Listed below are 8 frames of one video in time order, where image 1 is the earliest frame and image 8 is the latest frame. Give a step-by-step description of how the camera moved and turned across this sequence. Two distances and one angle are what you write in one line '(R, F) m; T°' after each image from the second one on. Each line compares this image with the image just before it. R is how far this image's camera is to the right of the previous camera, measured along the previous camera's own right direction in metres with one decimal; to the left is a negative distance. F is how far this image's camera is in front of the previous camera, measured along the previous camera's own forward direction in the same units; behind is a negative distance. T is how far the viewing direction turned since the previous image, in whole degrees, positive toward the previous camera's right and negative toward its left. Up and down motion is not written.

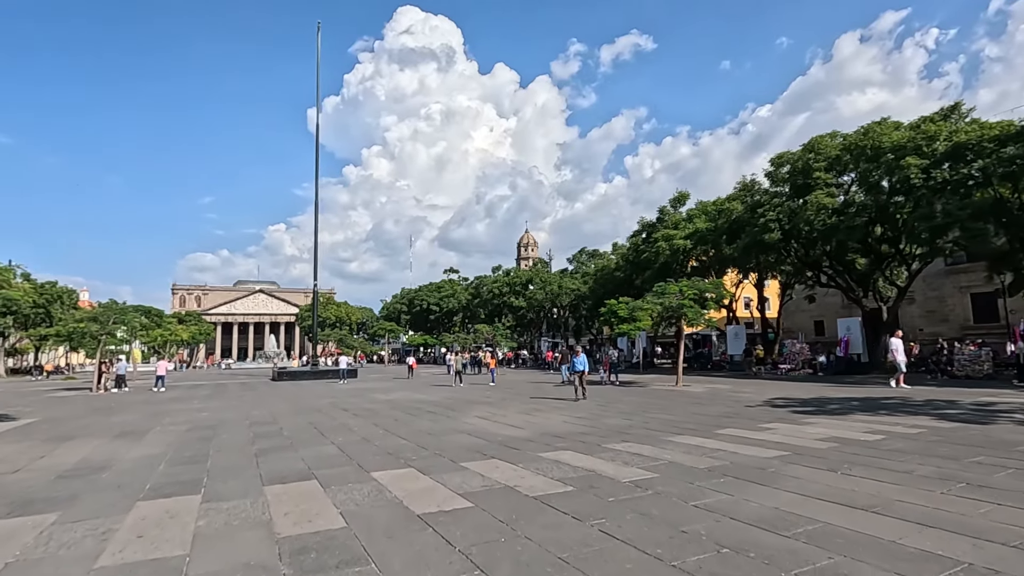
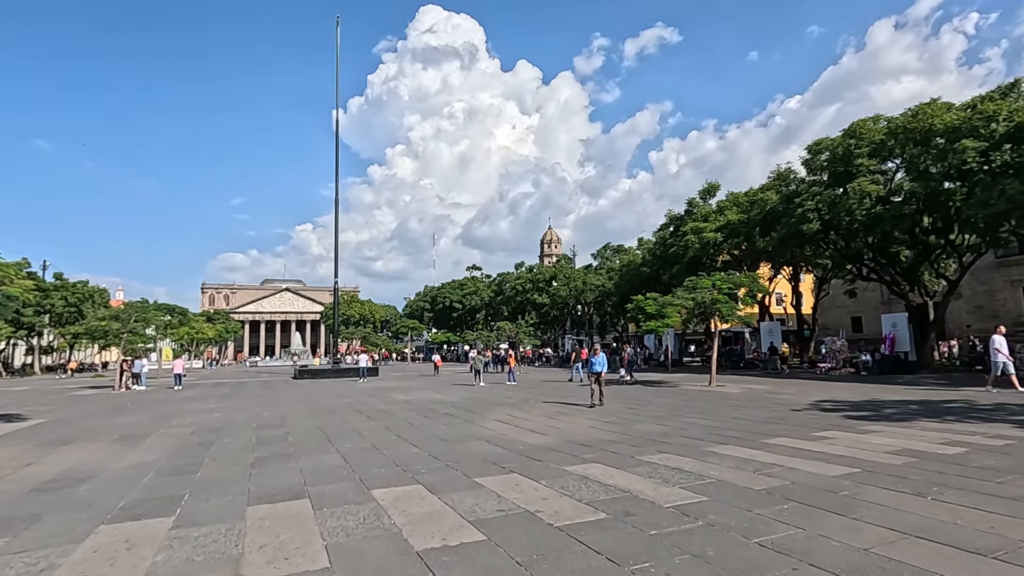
(0.0, +1.2) m; -3°
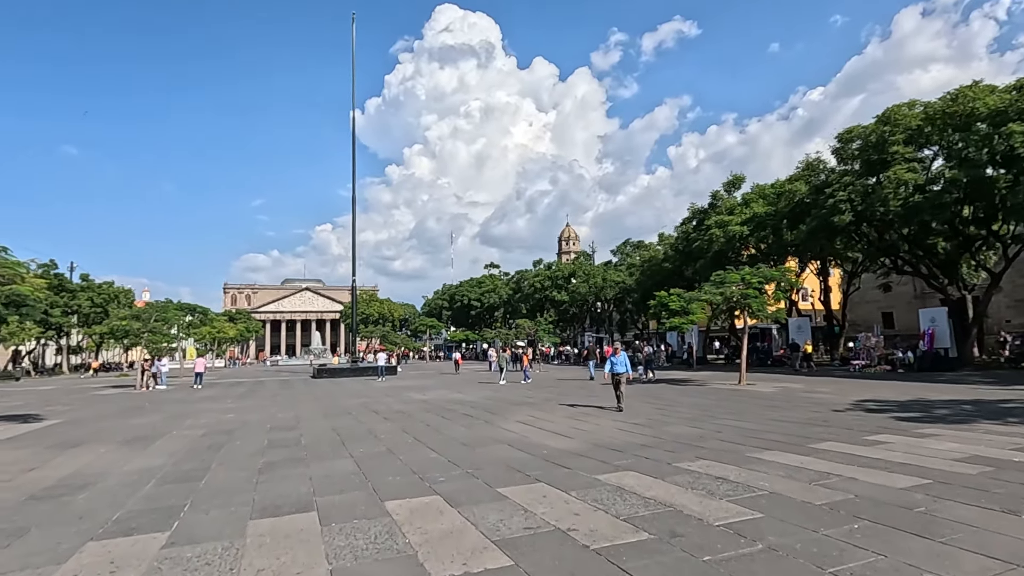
(-0.1, +0.7) m; -2°
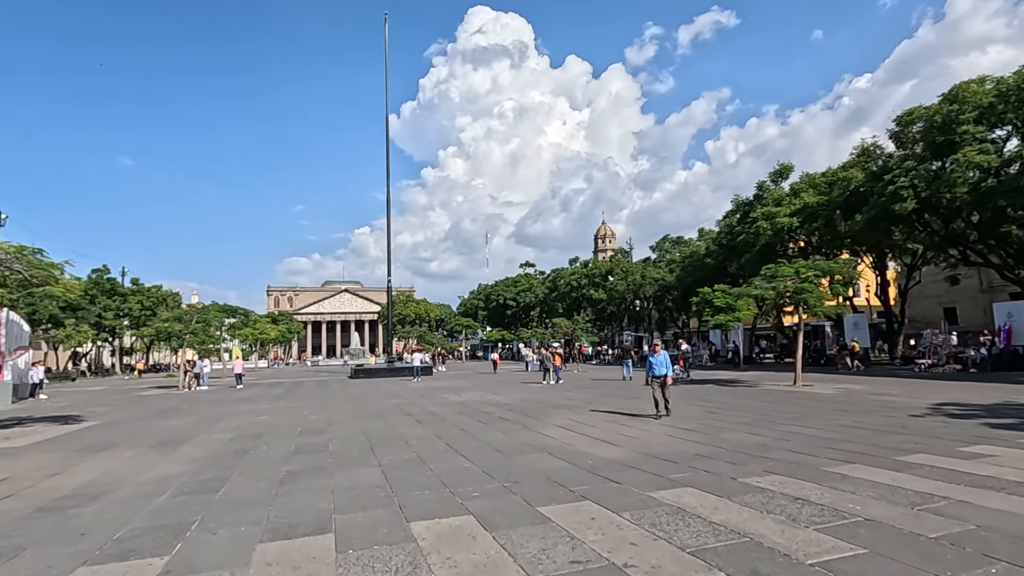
(-0.1, +0.9) m; -4°
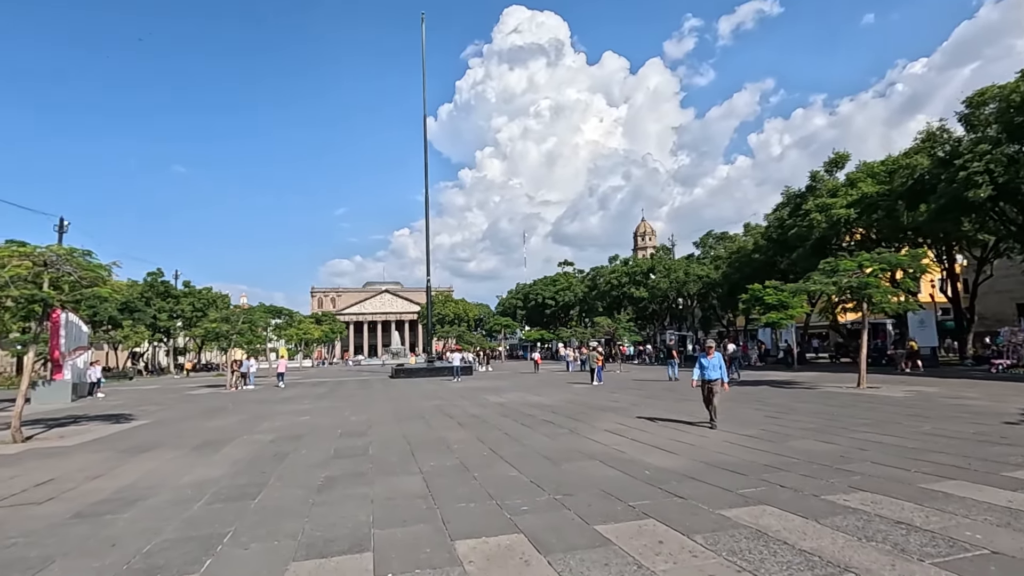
(-0.2, +0.6) m; -4°
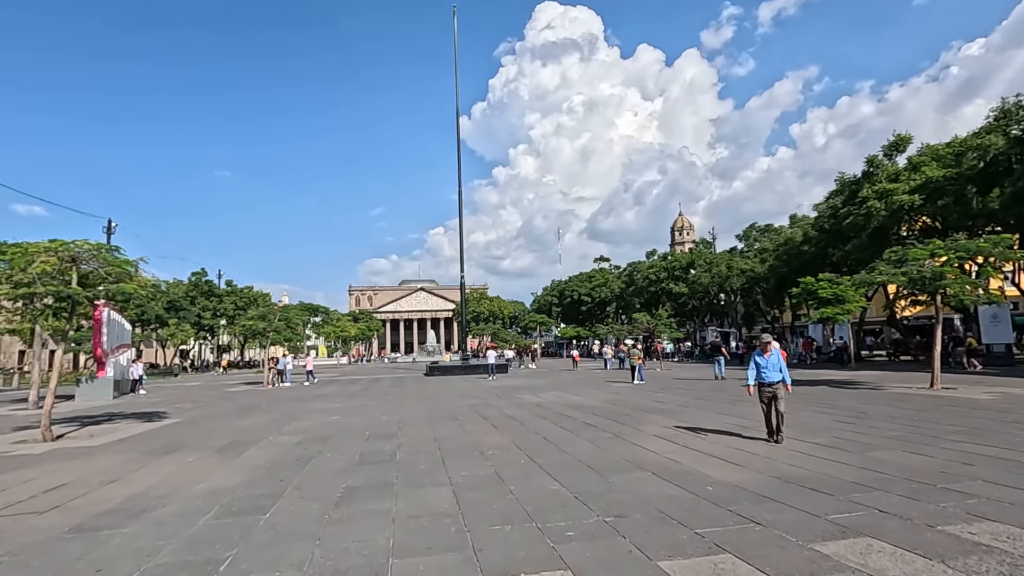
(-0.1, +1.0) m; -4°
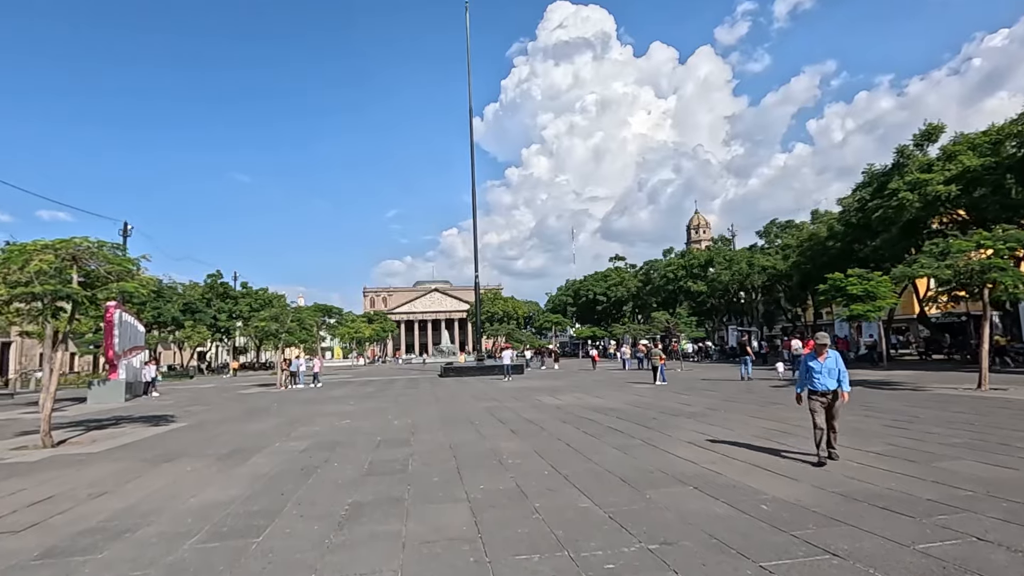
(-0.1, +0.8) m; -1°
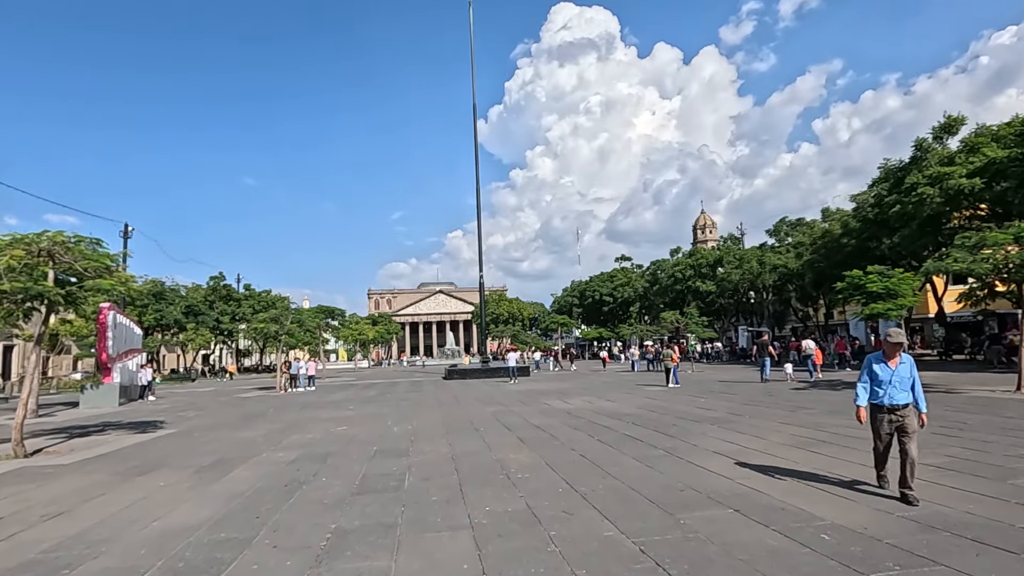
(0.0, +1.0) m; -1°
